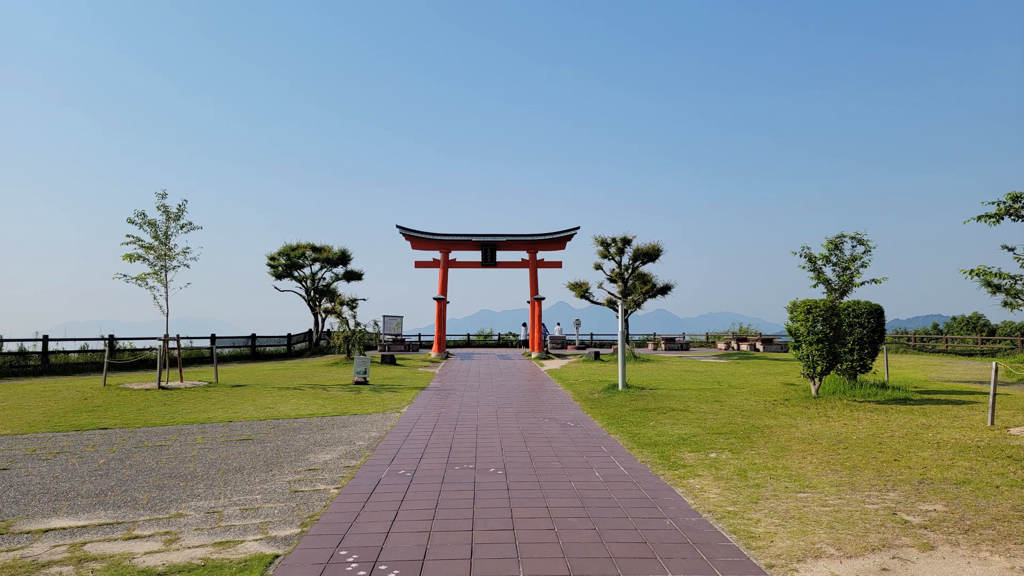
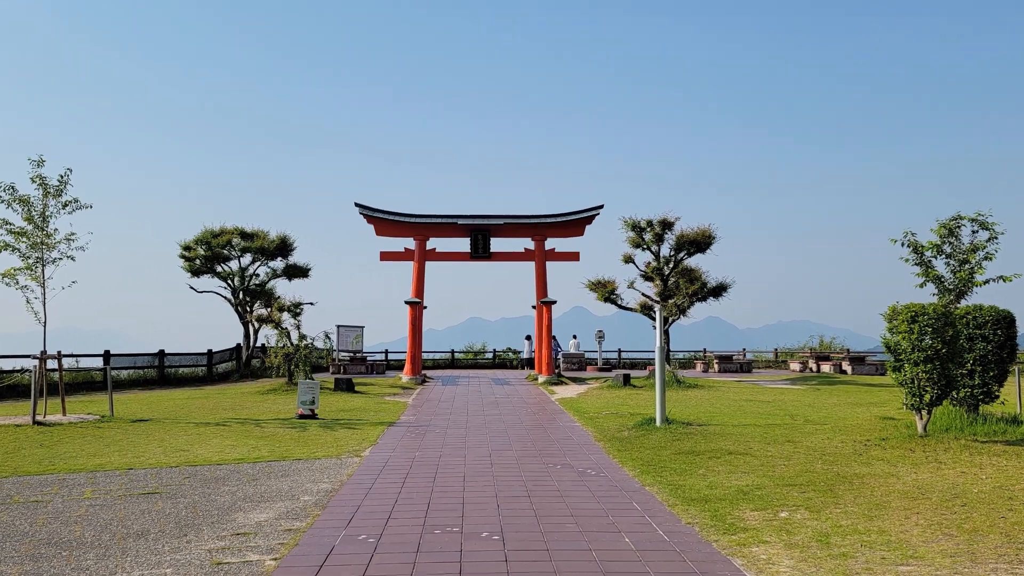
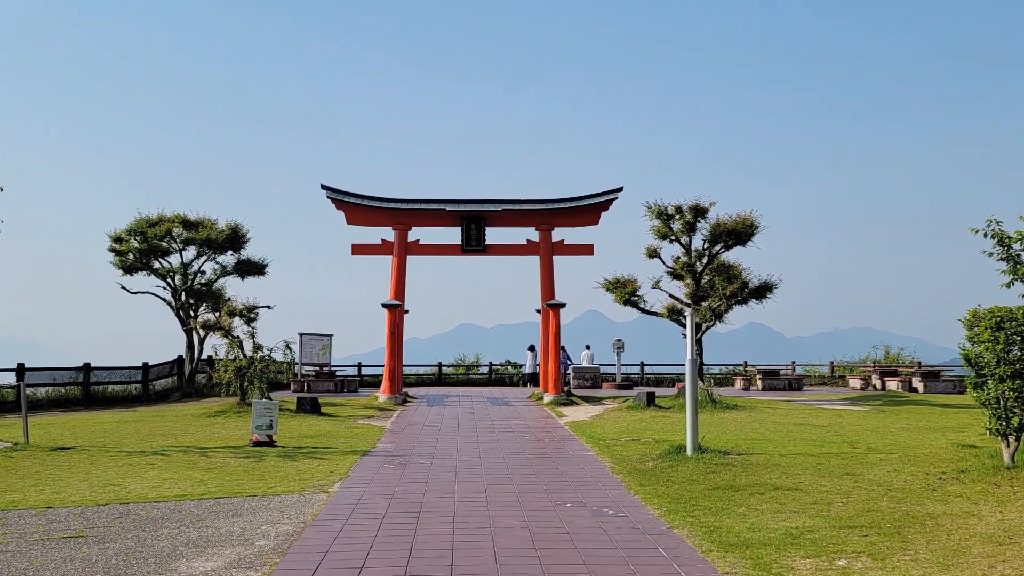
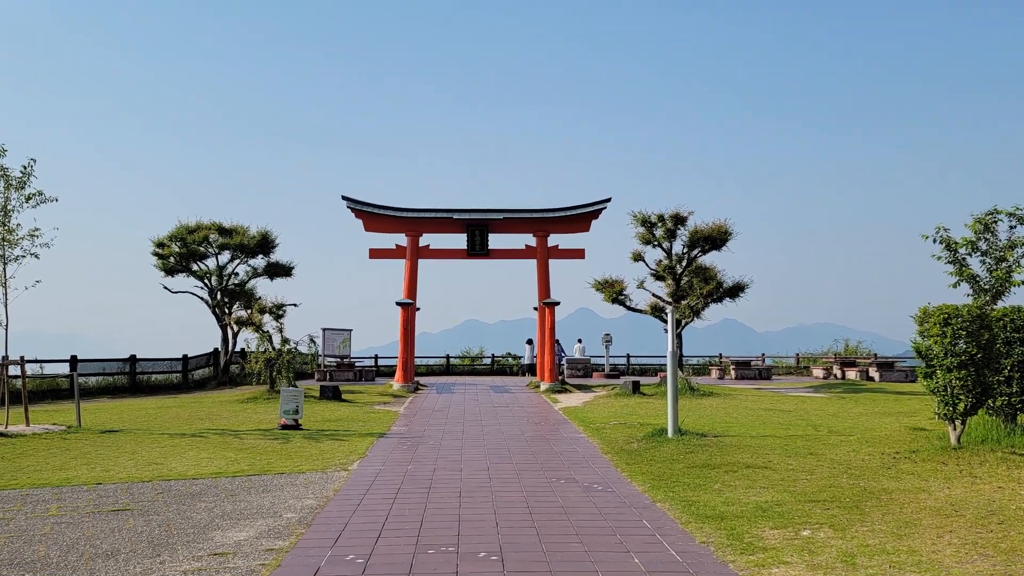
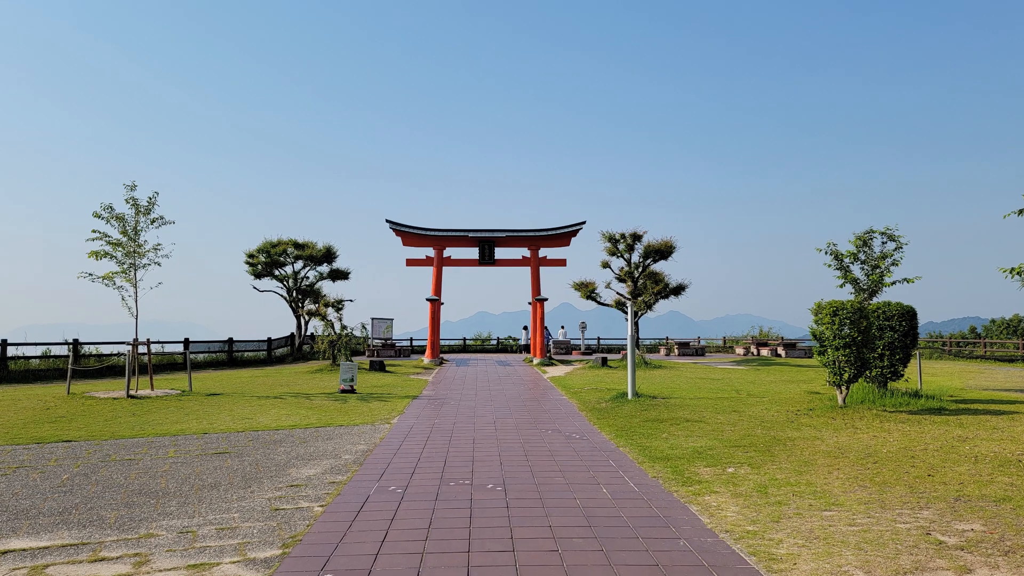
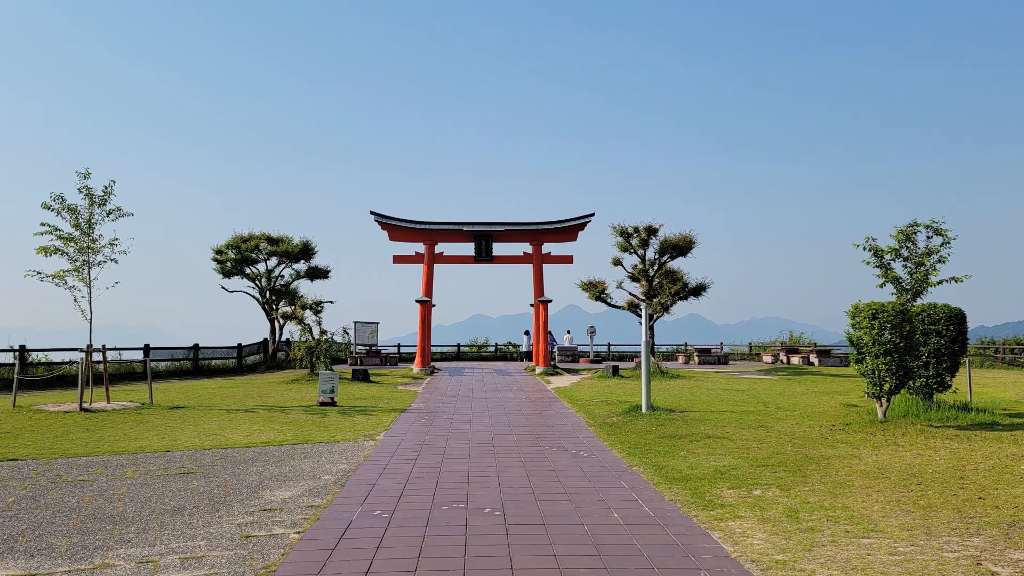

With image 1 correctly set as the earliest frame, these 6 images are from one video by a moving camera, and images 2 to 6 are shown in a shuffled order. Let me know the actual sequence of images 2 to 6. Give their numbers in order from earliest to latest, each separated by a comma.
5, 6, 2, 4, 3
